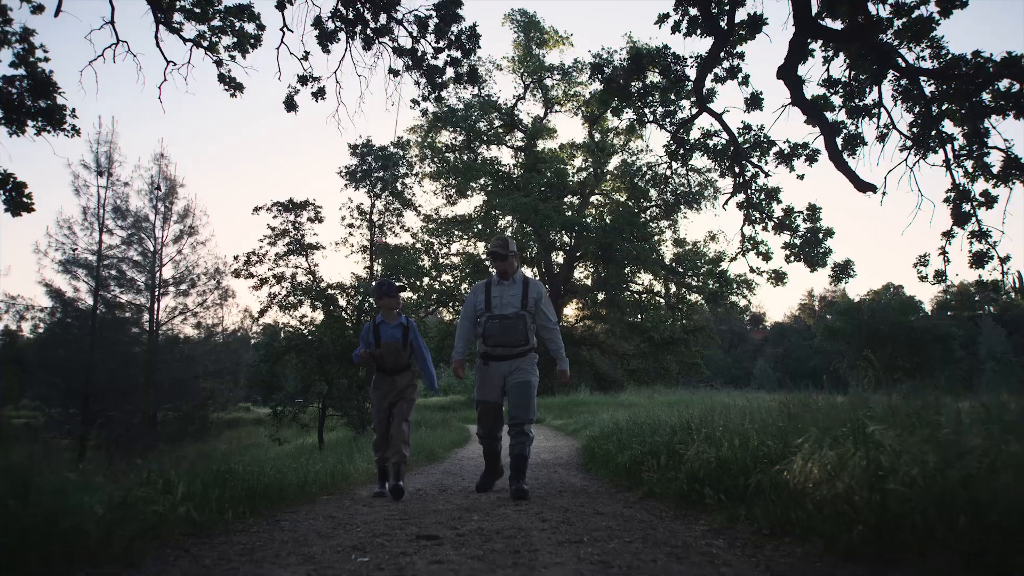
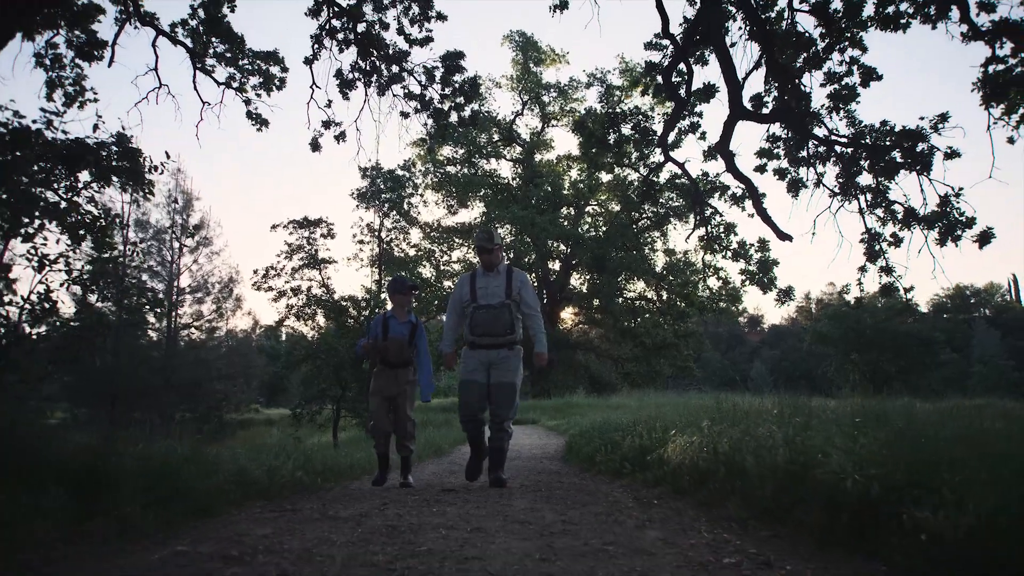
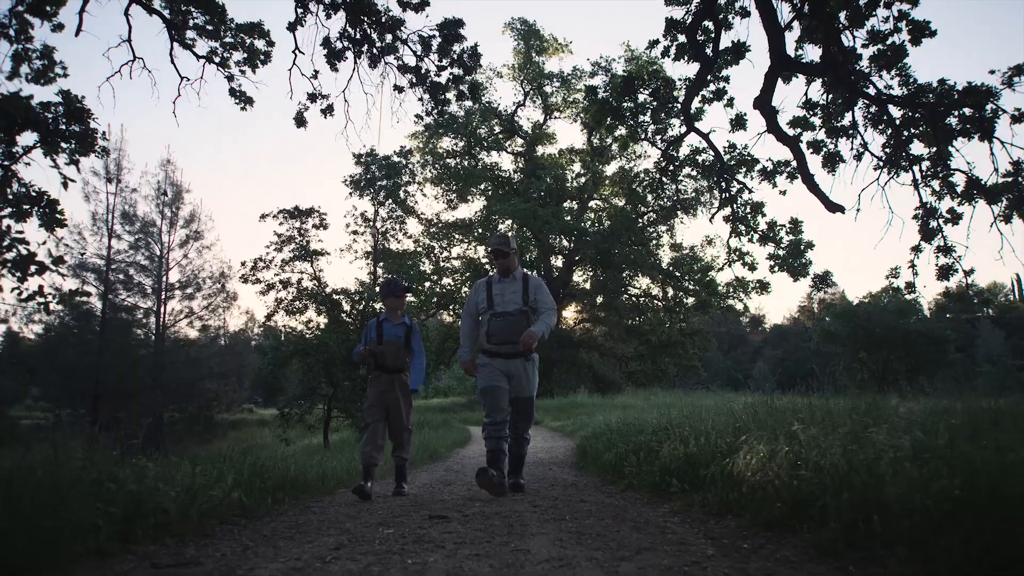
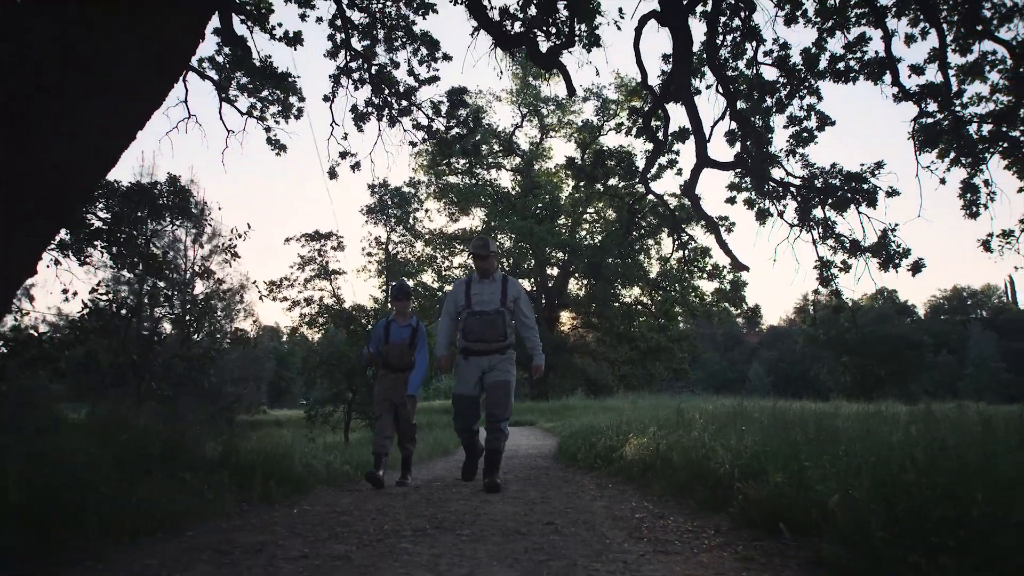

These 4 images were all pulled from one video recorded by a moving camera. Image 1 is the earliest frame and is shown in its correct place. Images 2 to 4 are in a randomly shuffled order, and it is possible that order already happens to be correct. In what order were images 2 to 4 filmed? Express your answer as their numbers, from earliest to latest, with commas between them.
3, 2, 4
